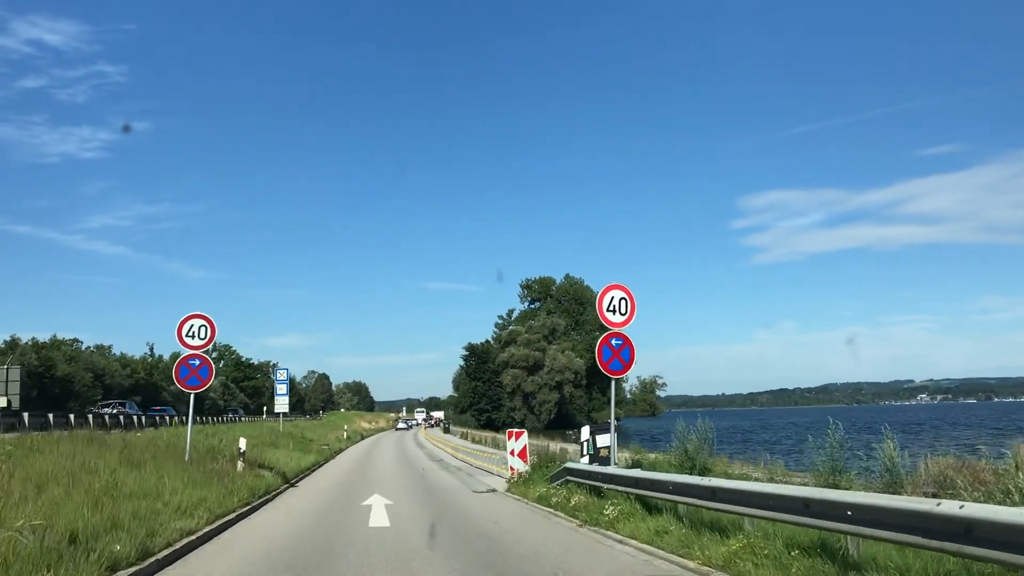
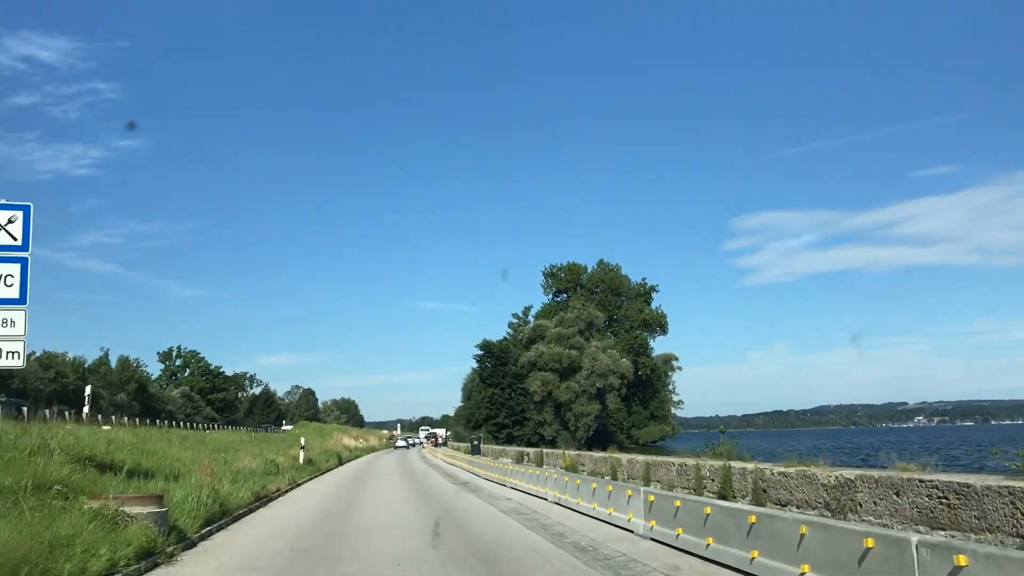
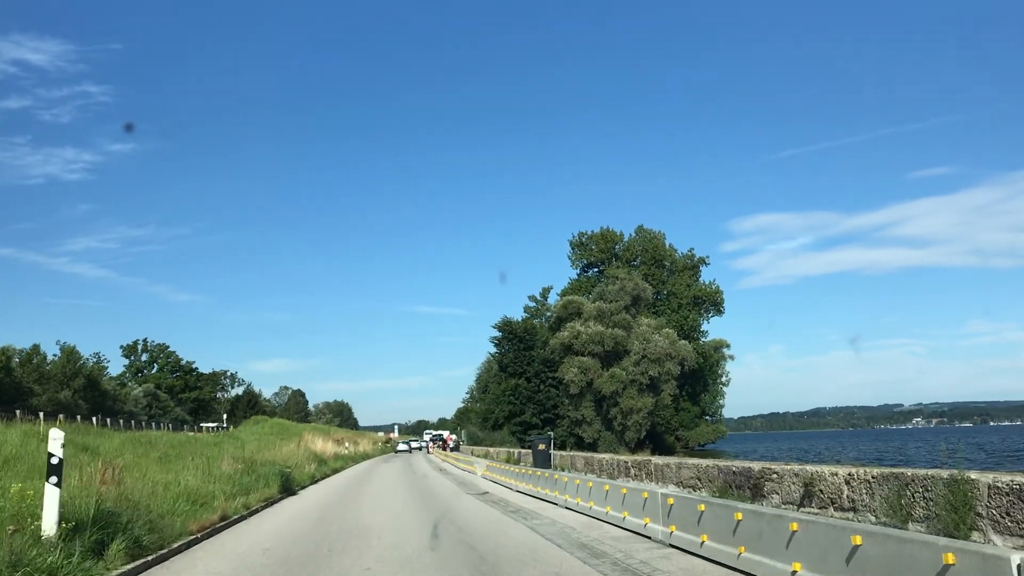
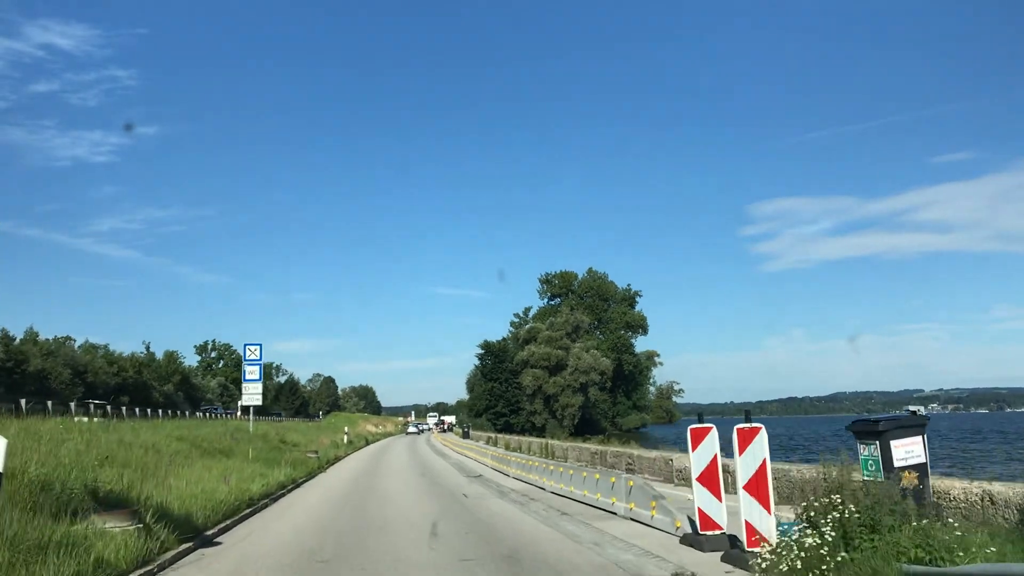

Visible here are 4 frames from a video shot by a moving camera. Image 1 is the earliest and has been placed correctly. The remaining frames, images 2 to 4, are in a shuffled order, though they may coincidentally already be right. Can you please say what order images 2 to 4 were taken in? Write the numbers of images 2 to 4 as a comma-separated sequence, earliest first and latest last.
4, 2, 3
